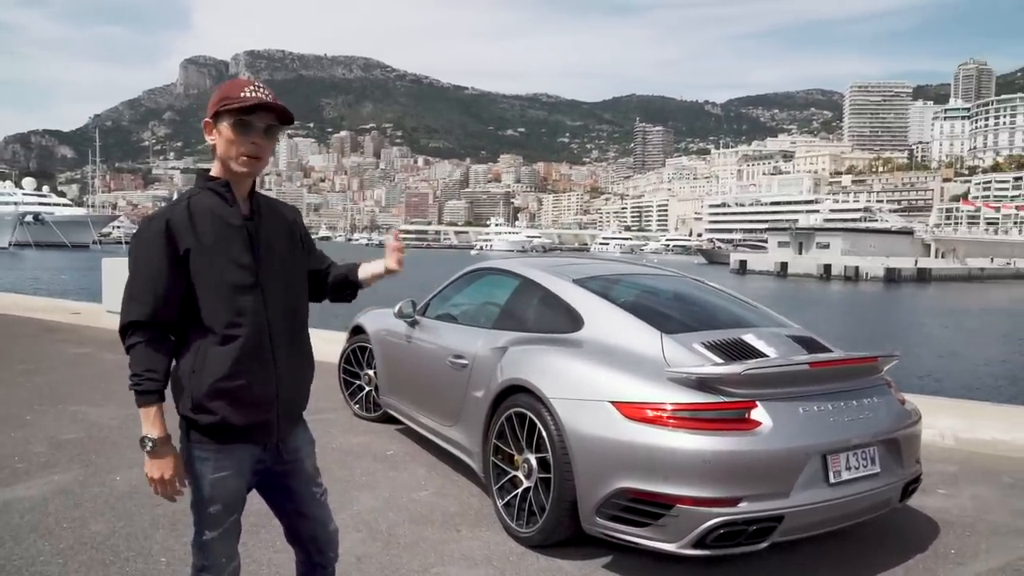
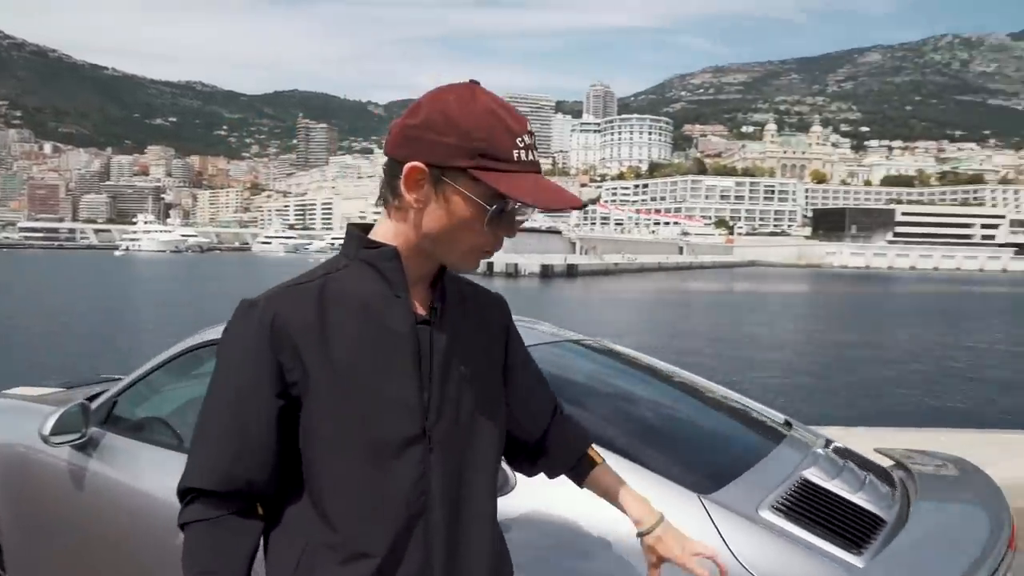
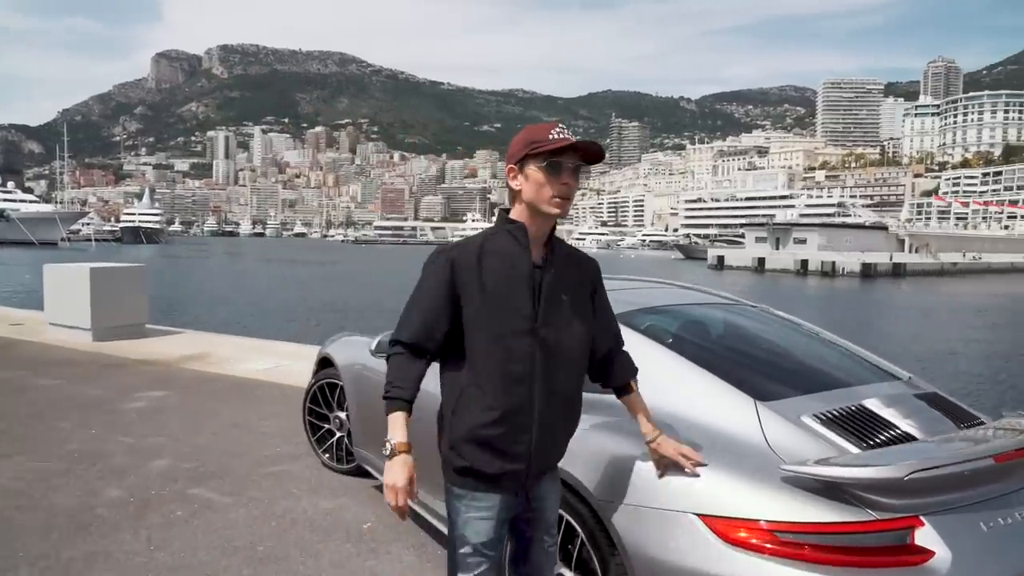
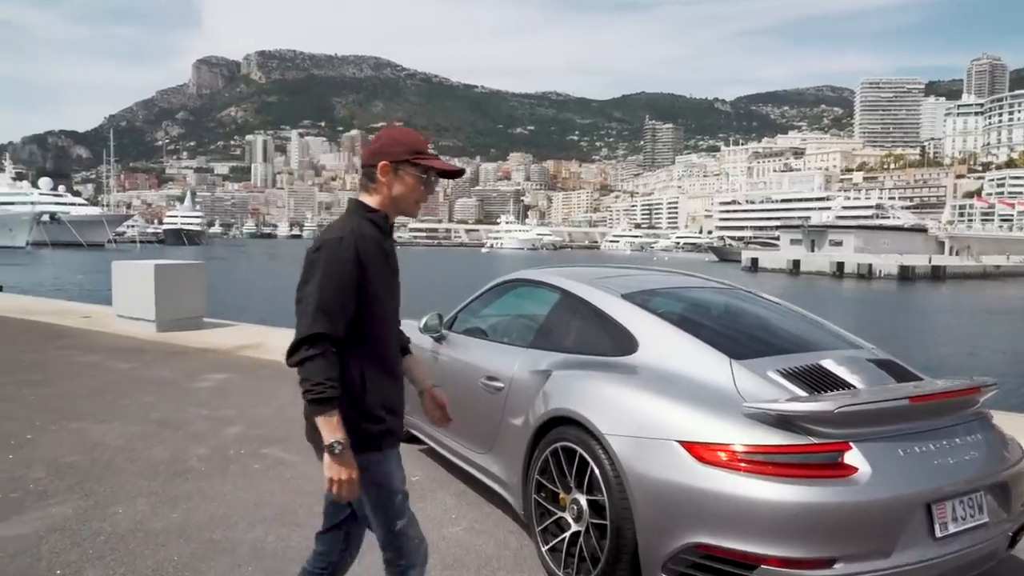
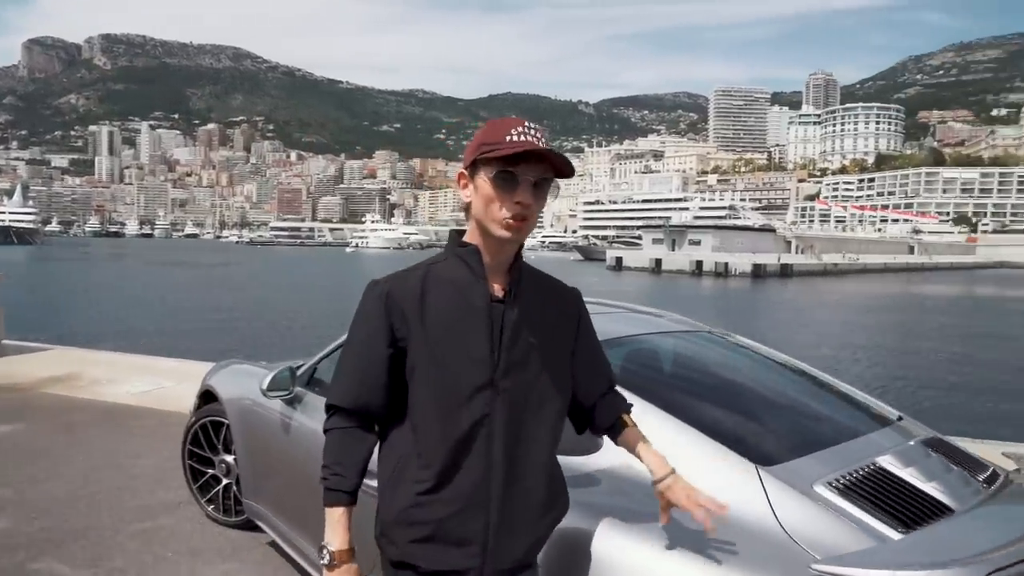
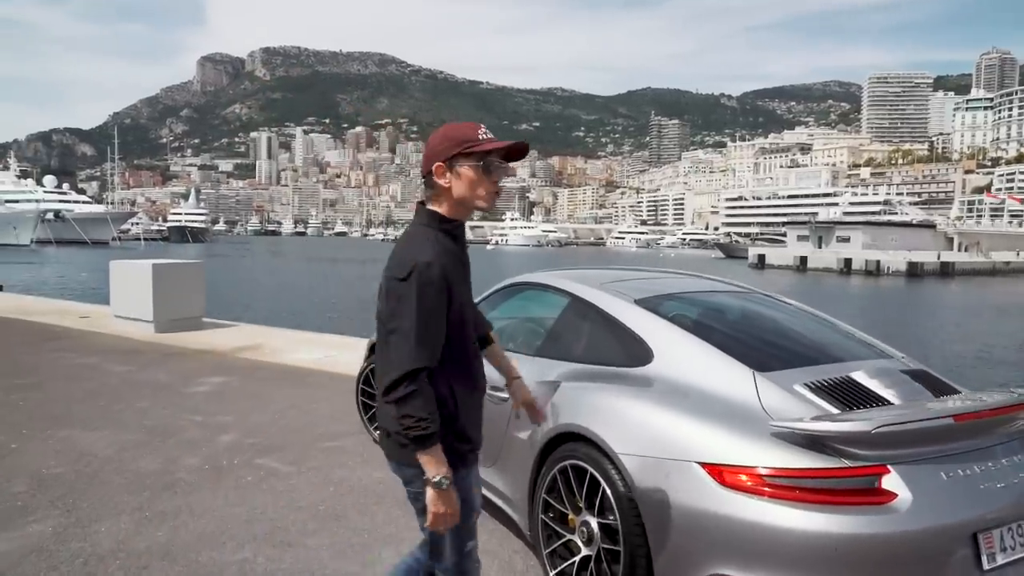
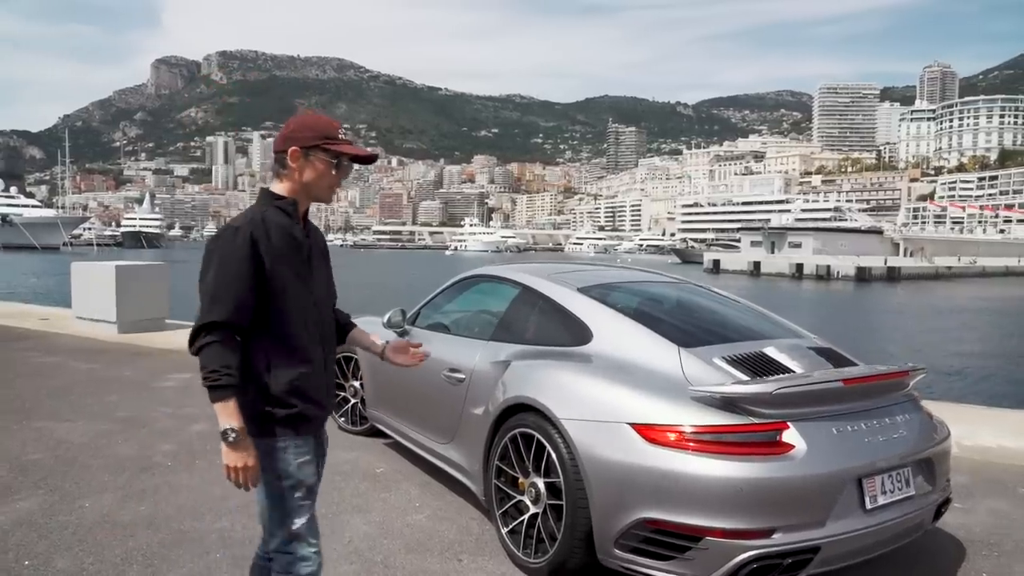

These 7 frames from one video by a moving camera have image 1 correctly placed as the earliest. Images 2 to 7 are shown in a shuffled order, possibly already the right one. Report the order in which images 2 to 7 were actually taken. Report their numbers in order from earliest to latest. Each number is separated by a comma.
7, 4, 6, 3, 5, 2
